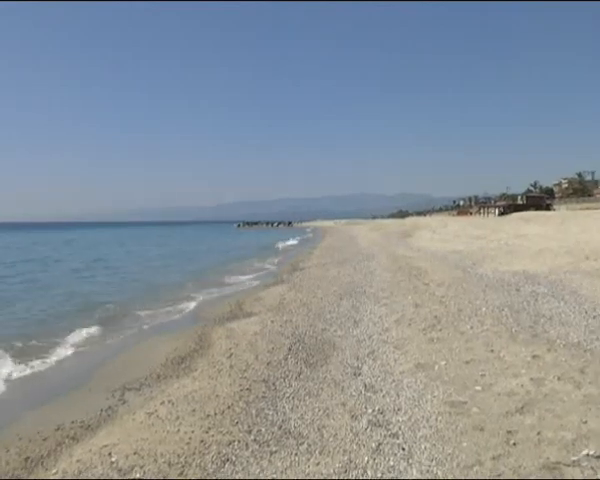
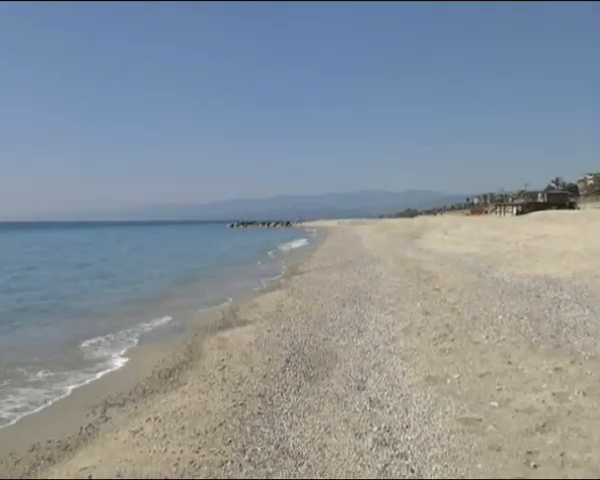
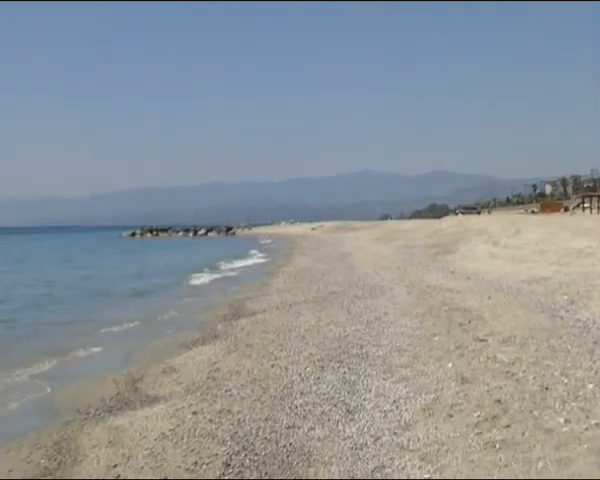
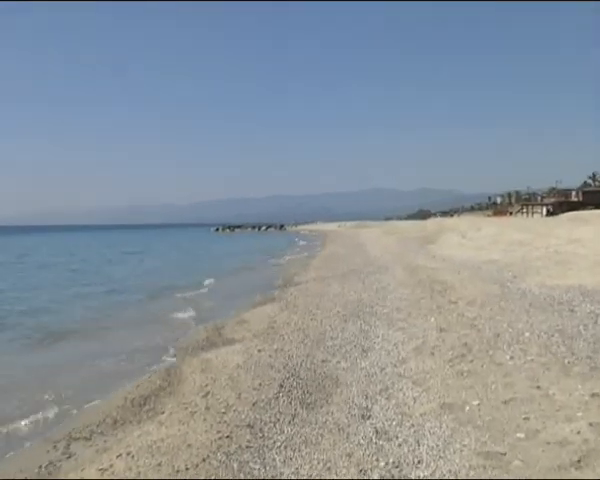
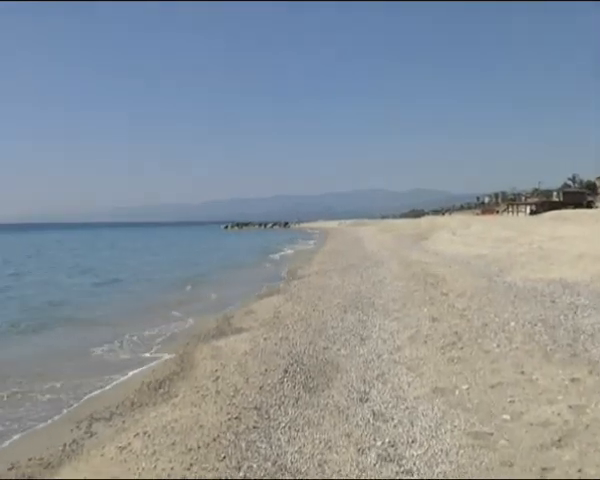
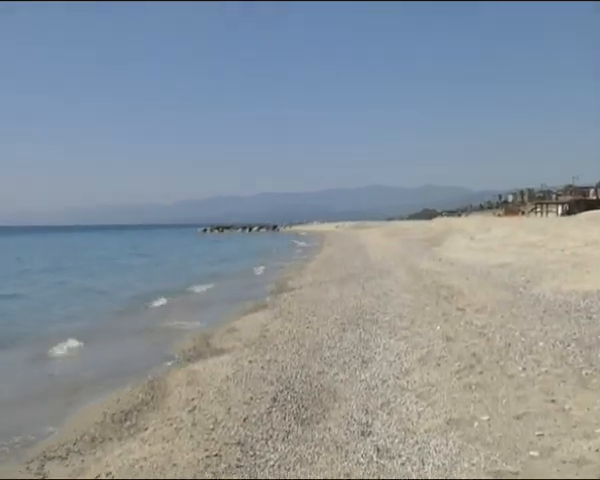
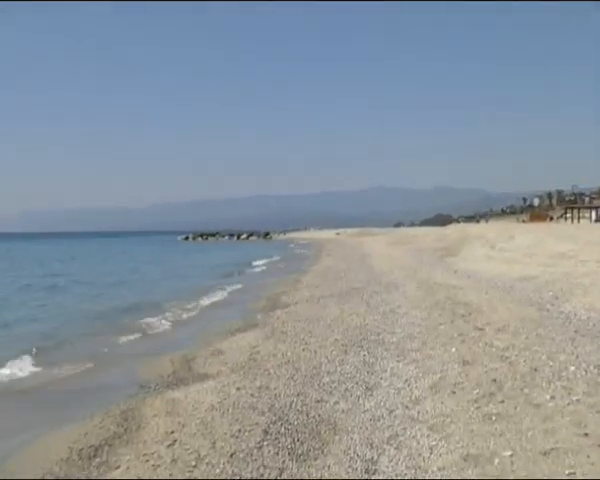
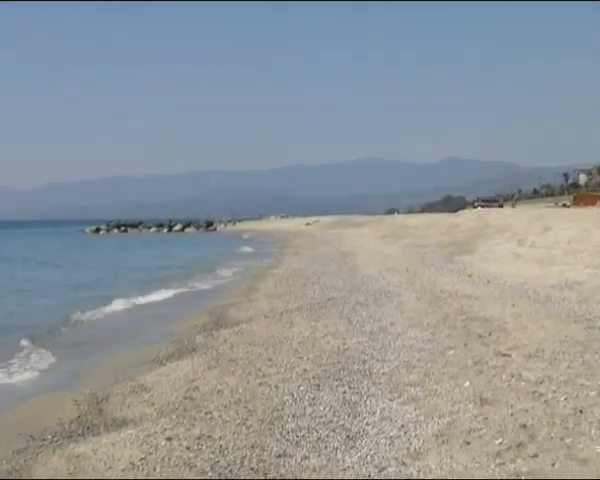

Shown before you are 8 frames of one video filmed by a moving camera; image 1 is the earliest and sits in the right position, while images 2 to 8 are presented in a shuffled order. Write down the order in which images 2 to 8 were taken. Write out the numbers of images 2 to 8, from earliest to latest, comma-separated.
2, 5, 4, 6, 7, 3, 8
